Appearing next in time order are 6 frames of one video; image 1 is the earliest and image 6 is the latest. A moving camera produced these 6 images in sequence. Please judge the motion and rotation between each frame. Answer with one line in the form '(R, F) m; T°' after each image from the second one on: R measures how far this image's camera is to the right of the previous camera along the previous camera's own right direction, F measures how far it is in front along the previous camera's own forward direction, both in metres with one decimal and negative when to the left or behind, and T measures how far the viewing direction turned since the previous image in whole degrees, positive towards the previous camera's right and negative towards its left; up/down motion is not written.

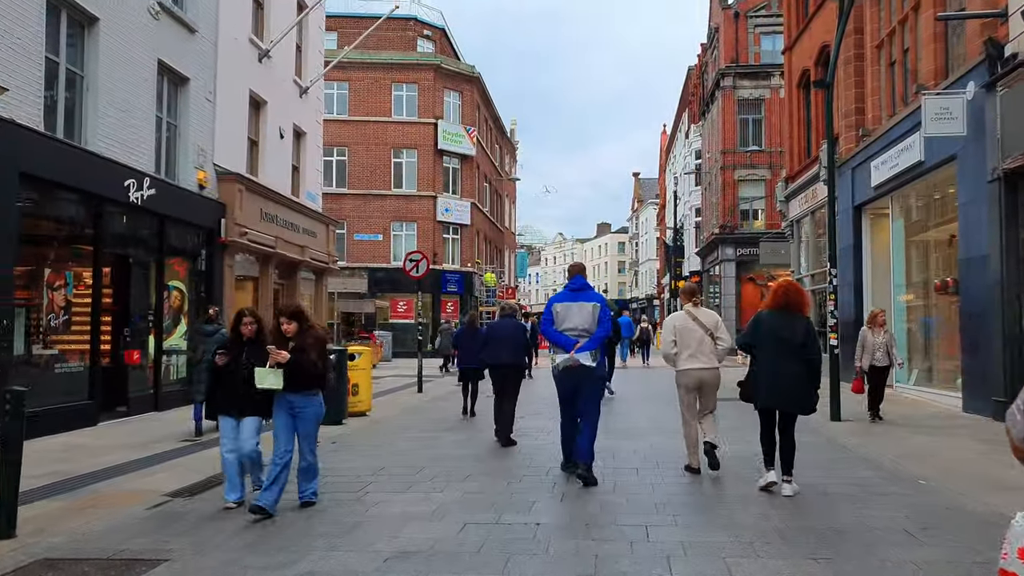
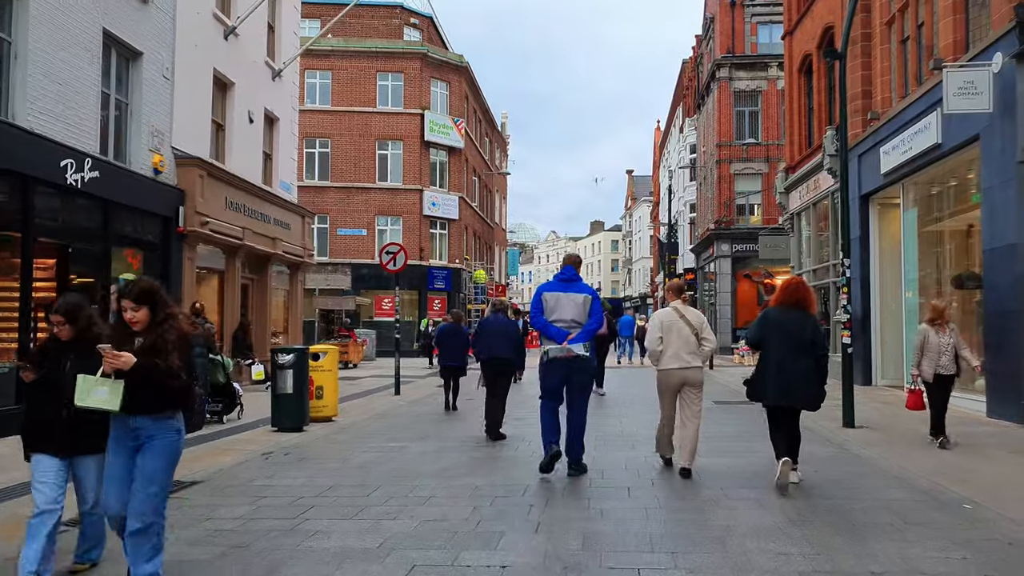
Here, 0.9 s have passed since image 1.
(+0.2, +1.2) m; +1°
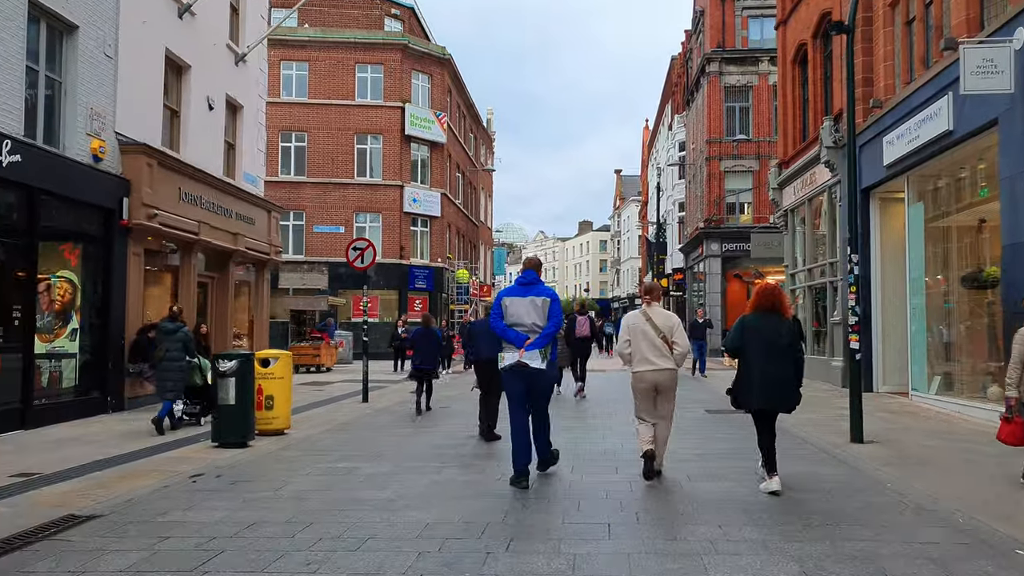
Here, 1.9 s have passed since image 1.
(+0.3, +1.2) m; +1°
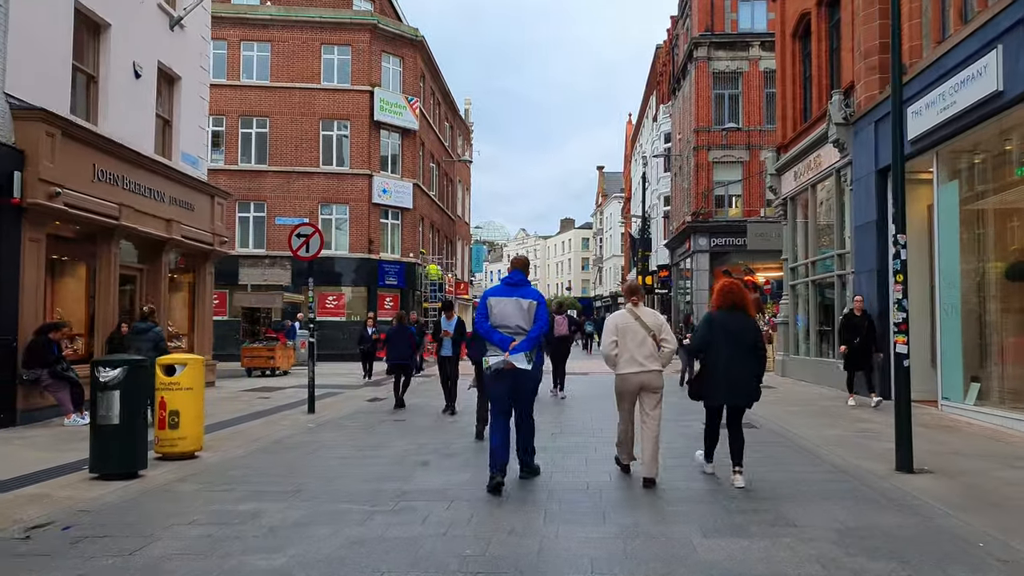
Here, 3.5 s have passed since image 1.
(+0.2, +2.0) m; +1°
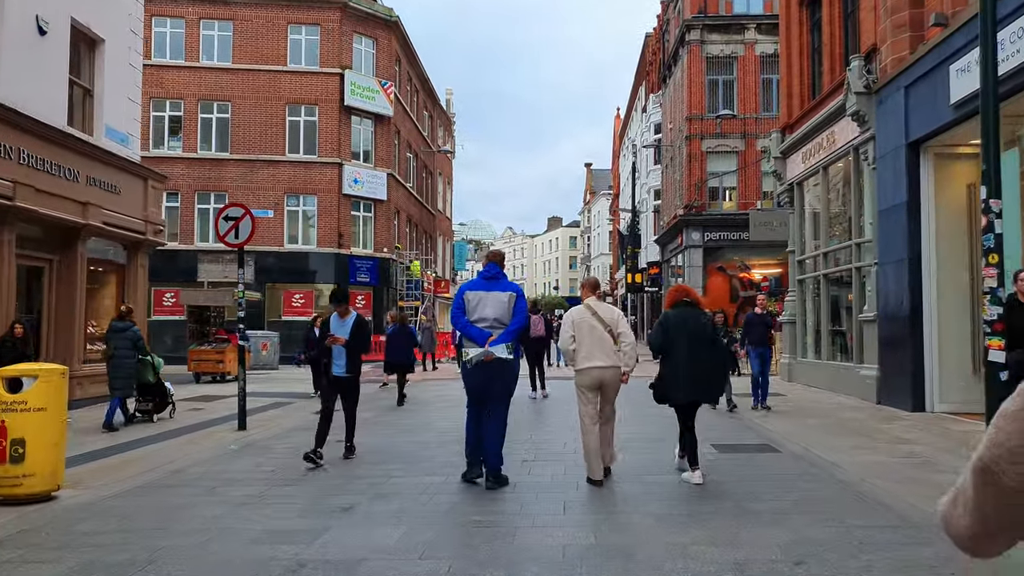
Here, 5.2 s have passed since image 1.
(+0.3, +2.1) m; +1°
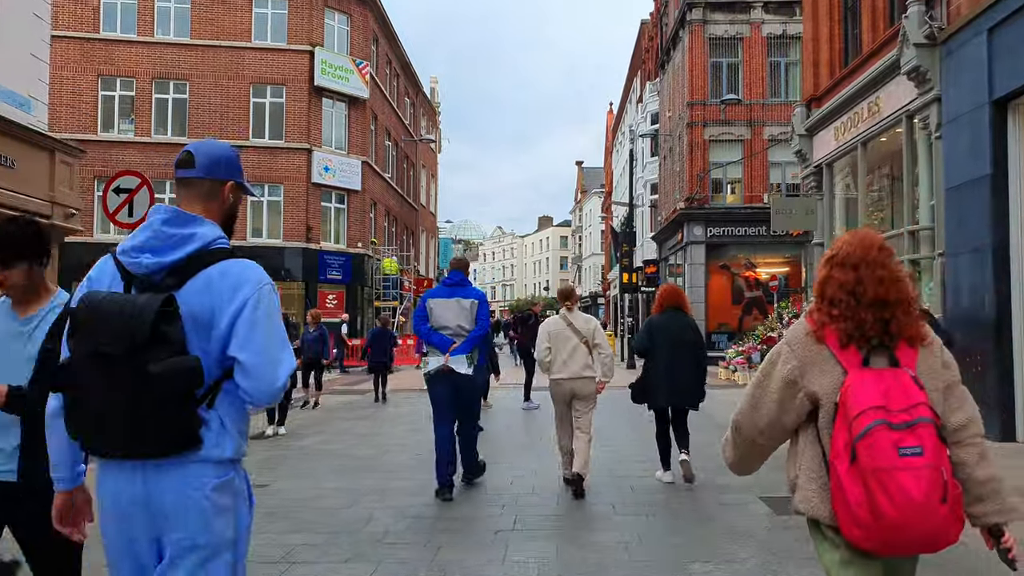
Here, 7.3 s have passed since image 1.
(+0.2, +2.6) m; +1°
